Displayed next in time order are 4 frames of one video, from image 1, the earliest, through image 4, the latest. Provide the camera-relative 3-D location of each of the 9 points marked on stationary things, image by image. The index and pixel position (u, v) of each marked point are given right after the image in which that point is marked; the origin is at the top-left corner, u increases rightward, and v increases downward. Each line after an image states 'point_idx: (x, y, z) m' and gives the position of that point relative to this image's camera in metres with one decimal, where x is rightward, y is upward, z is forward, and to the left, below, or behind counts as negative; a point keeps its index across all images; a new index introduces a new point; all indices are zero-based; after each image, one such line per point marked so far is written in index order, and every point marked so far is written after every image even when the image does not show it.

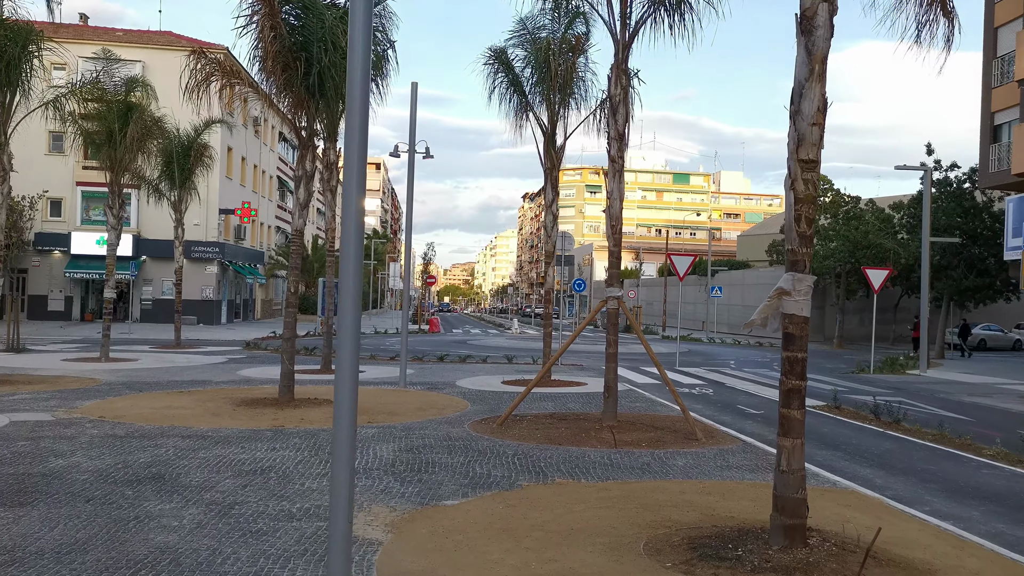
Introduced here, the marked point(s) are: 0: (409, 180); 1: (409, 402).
0: (-1.0, +1.1, +15.0) m
1: (-0.9, -1.0, +13.2) m
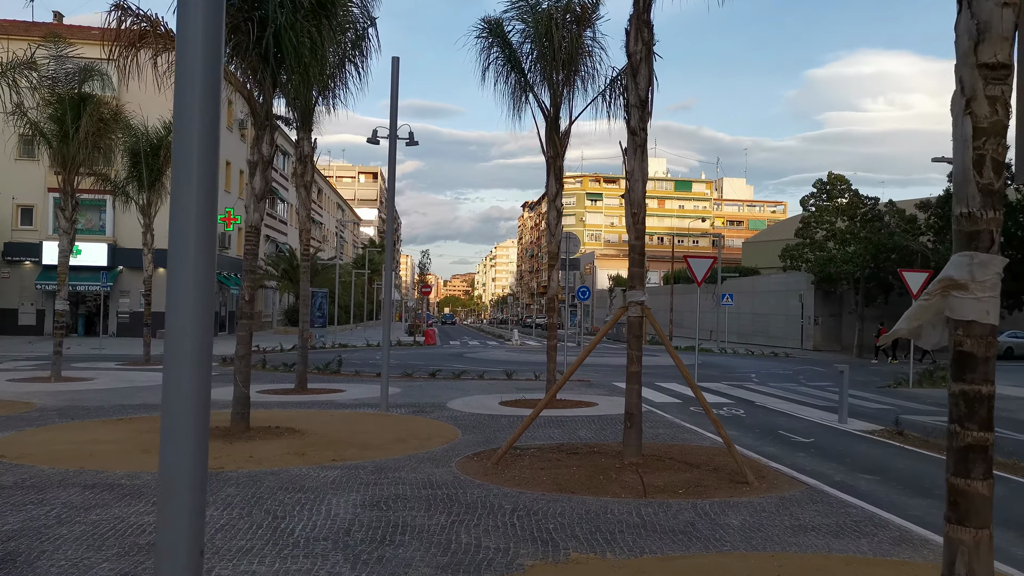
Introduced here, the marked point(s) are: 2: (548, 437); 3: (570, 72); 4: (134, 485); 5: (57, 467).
0: (-1.0, +1.0, +12.9) m
1: (-0.9, -1.0, +11.0) m
2: (+0.2, -1.0, +10.6) m
3: (+0.5, +2.0, +14.3) m
4: (-1.8, -1.0, +7.4) m
5: (-2.5, -1.0, +8.3) m
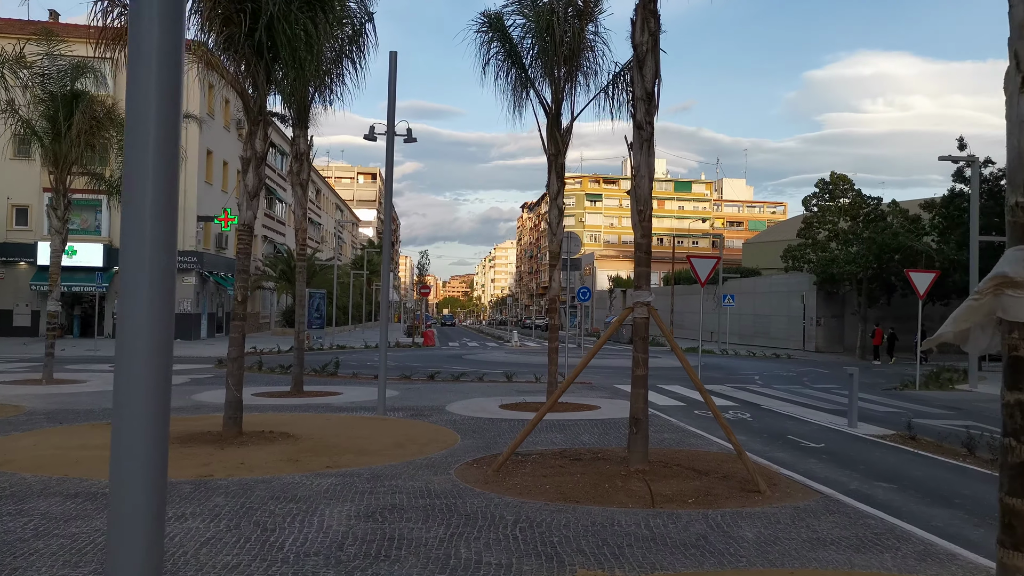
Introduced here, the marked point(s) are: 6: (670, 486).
0: (-1.0, +1.0, +12.6) m
1: (-0.9, -1.0, +10.7) m
2: (+0.3, -1.0, +10.2) m
3: (+0.5, +2.0, +14.0) m
4: (-1.8, -1.0, +7.1) m
5: (-2.5, -1.0, +8.0) m
6: (+0.8, -1.0, +7.5) m
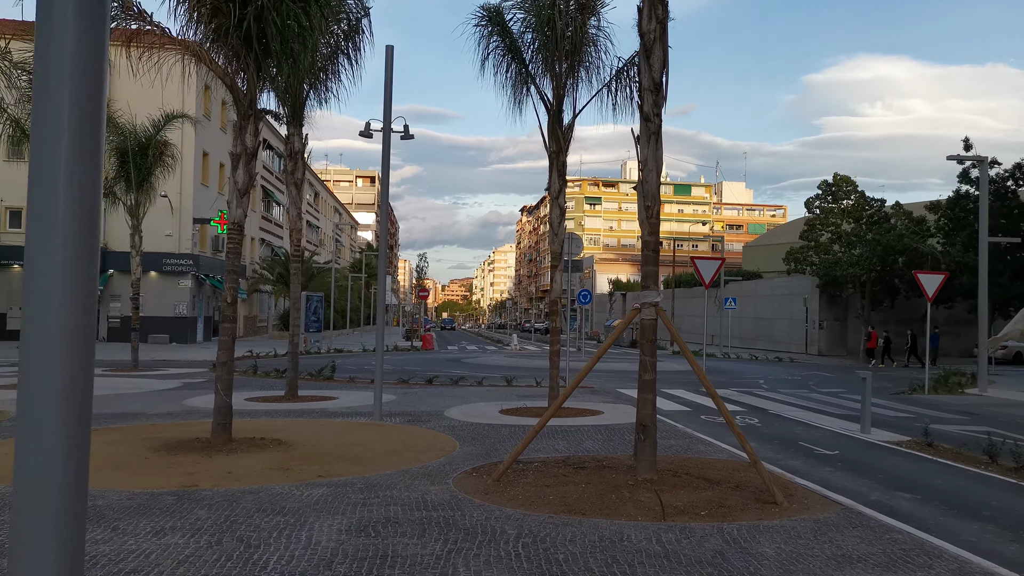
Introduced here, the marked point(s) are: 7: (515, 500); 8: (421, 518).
0: (-1.0, +1.0, +12.1) m
1: (-0.9, -1.0, +10.3) m
2: (+0.3, -1.0, +9.8) m
3: (+0.5, +2.0, +13.6) m
4: (-1.8, -1.0, +6.7) m
5: (-2.5, -1.0, +7.6) m
6: (+0.8, -1.0, +7.0) m
7: (0.0, -1.0, +7.1) m
8: (-0.4, -1.0, +6.4) m
